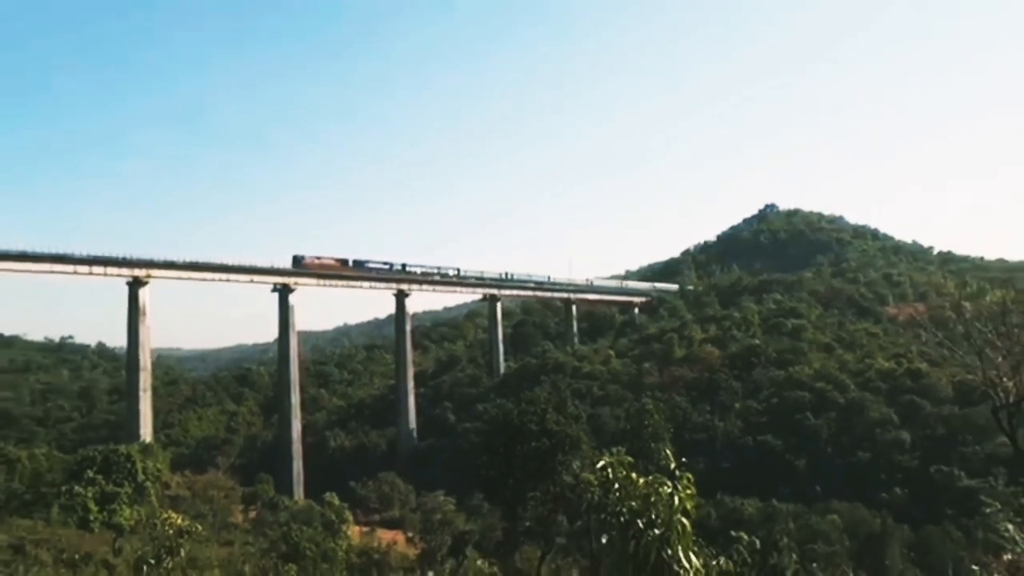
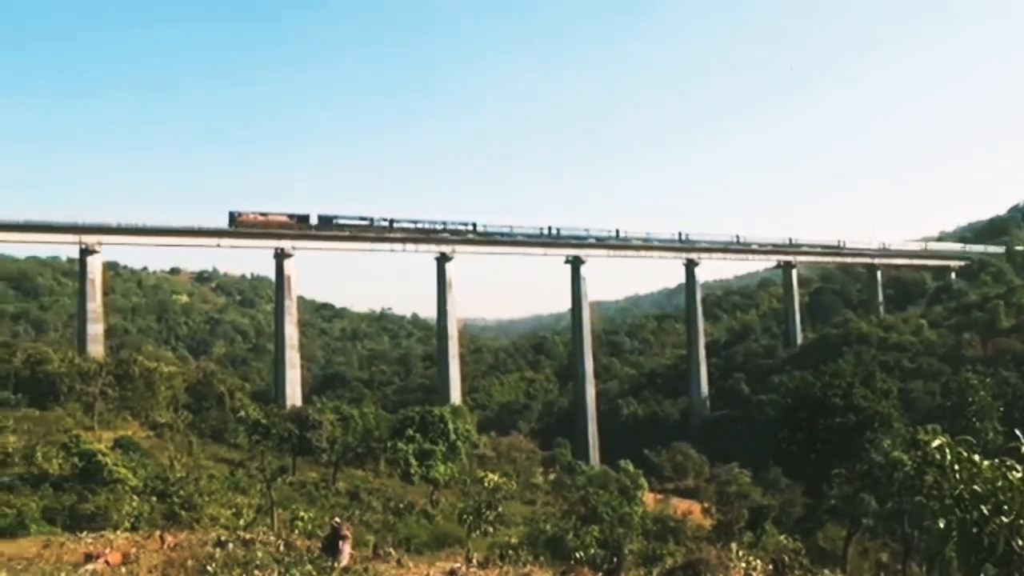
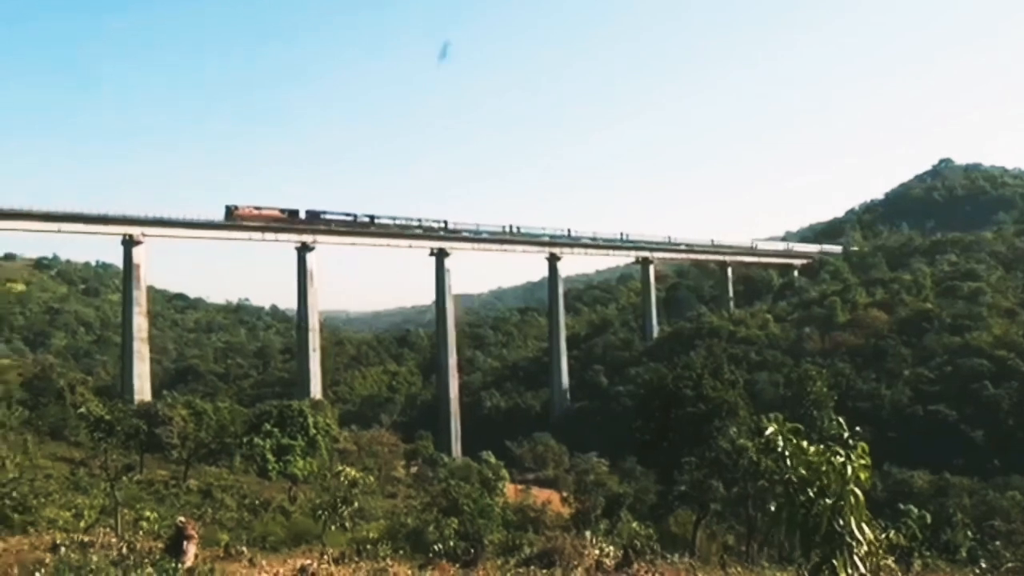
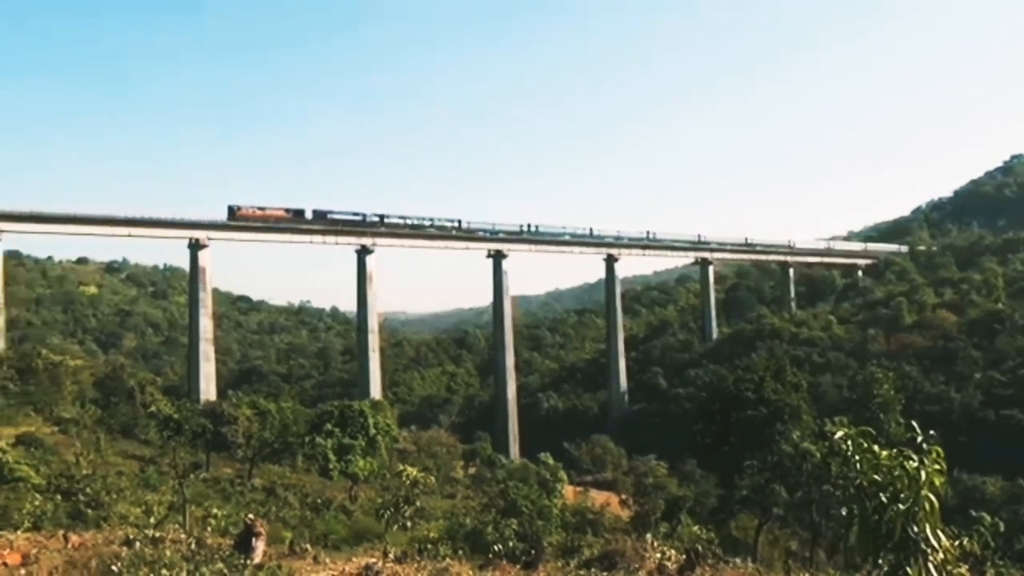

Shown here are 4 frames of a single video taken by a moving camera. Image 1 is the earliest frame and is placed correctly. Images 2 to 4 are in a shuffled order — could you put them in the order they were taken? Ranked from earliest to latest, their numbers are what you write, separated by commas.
3, 4, 2
